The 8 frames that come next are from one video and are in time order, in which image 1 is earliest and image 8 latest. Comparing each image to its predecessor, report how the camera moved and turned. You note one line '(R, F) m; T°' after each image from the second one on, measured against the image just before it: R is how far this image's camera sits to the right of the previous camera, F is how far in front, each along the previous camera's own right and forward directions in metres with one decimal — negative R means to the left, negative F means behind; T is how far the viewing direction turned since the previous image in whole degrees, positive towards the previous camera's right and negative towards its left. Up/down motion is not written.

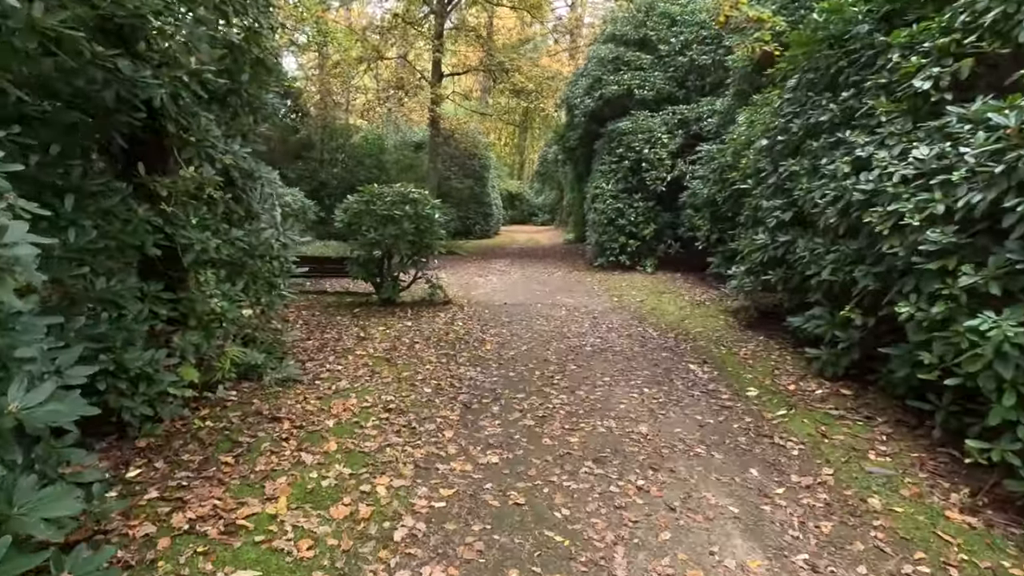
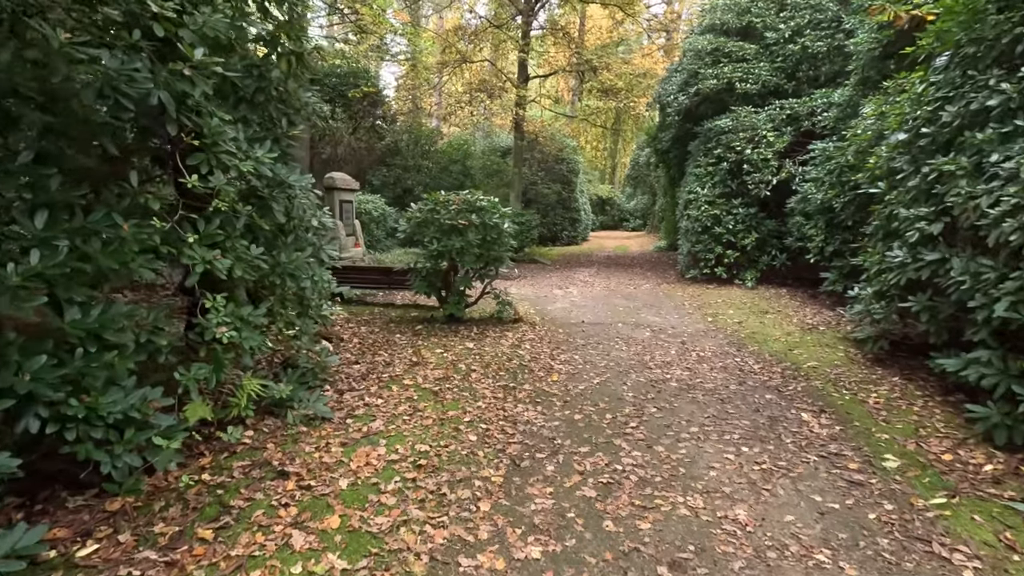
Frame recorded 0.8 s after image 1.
(+0.2, +0.8) m; -9°
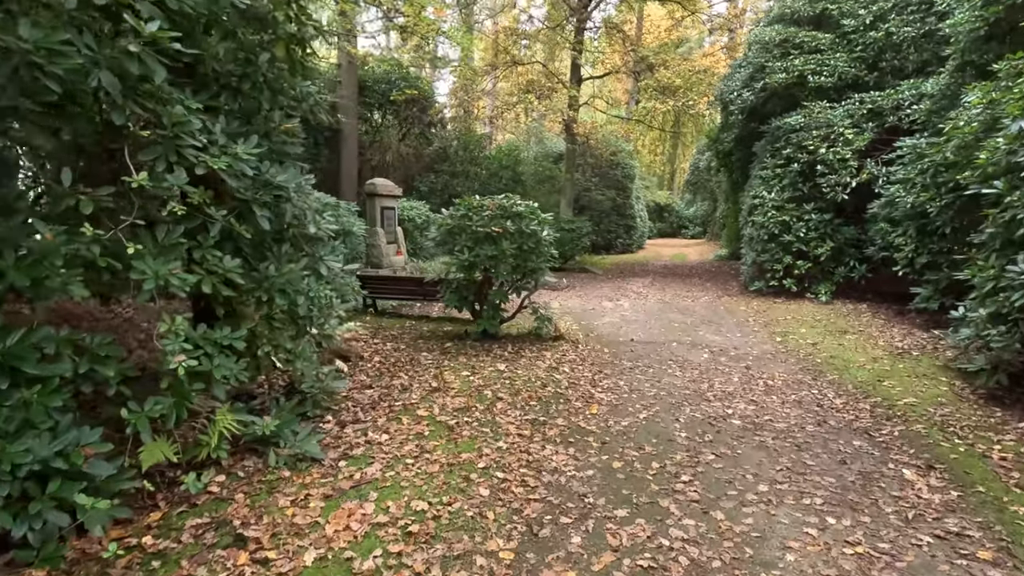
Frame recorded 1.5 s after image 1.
(+0.2, +0.7) m; -5°
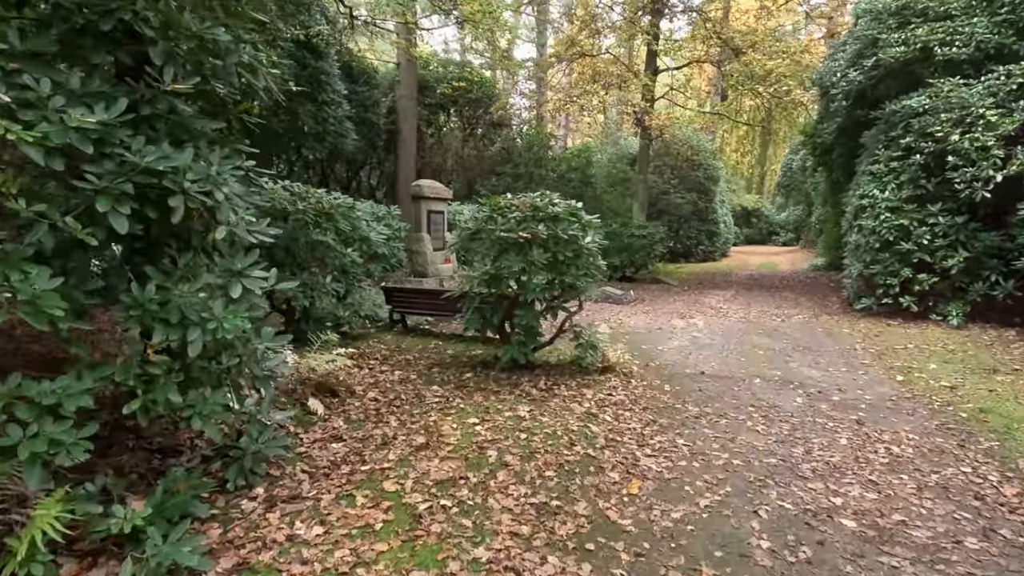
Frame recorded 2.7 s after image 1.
(+0.4, +1.2) m; -8°
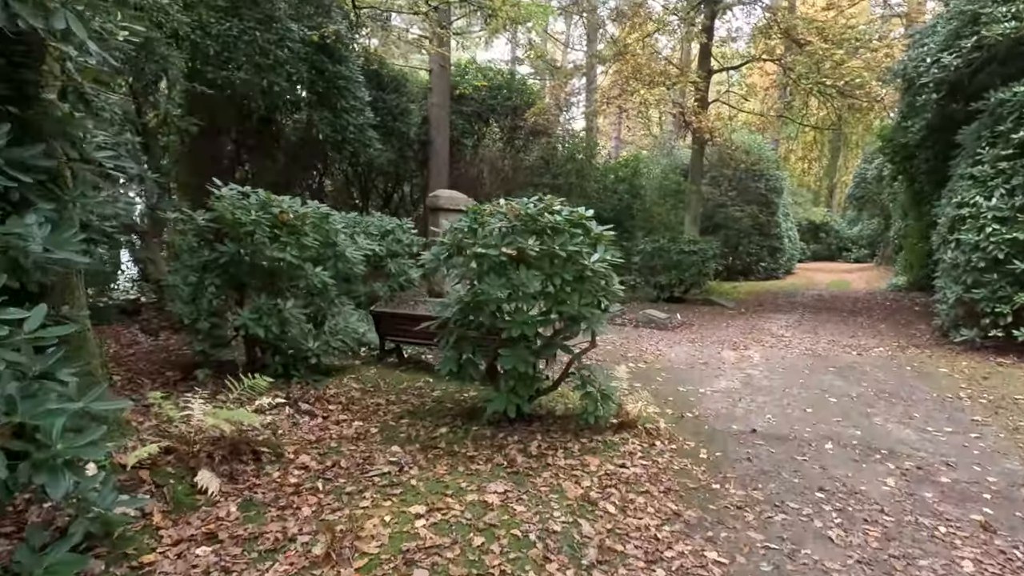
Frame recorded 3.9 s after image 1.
(+0.5, +1.1) m; -5°
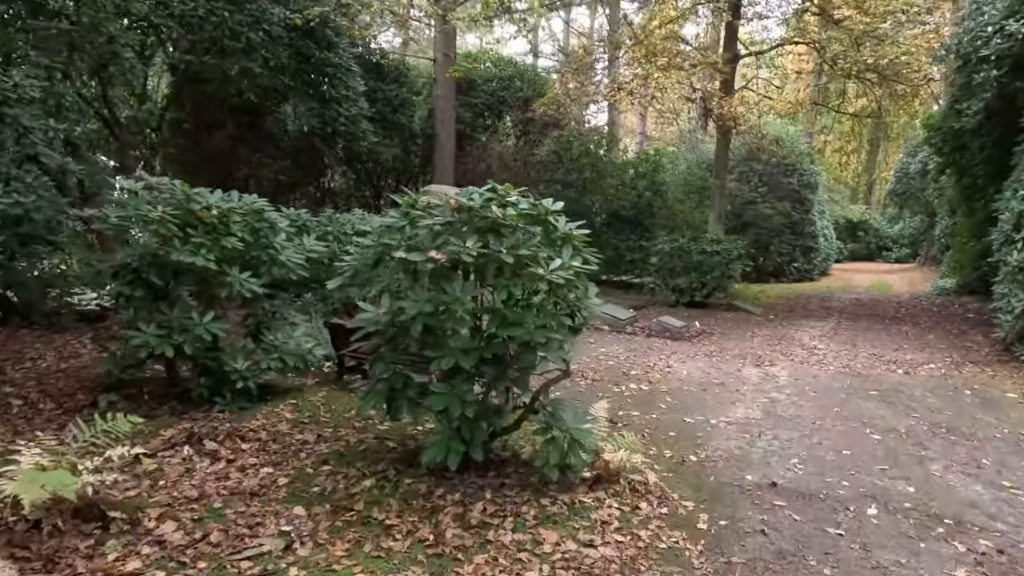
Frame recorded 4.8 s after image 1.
(+0.4, +0.9) m; -3°
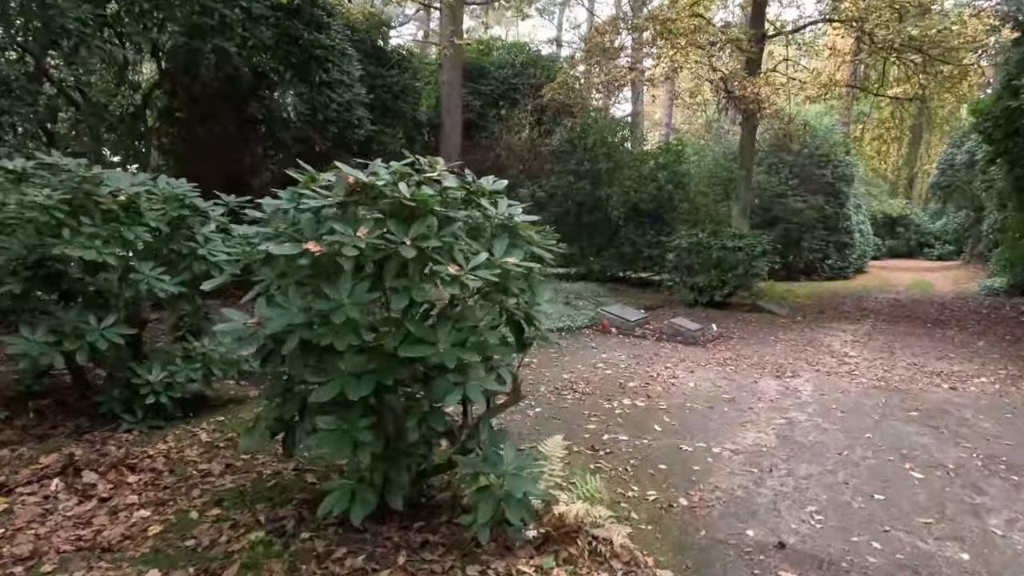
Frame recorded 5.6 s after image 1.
(+0.4, +0.7) m; -3°
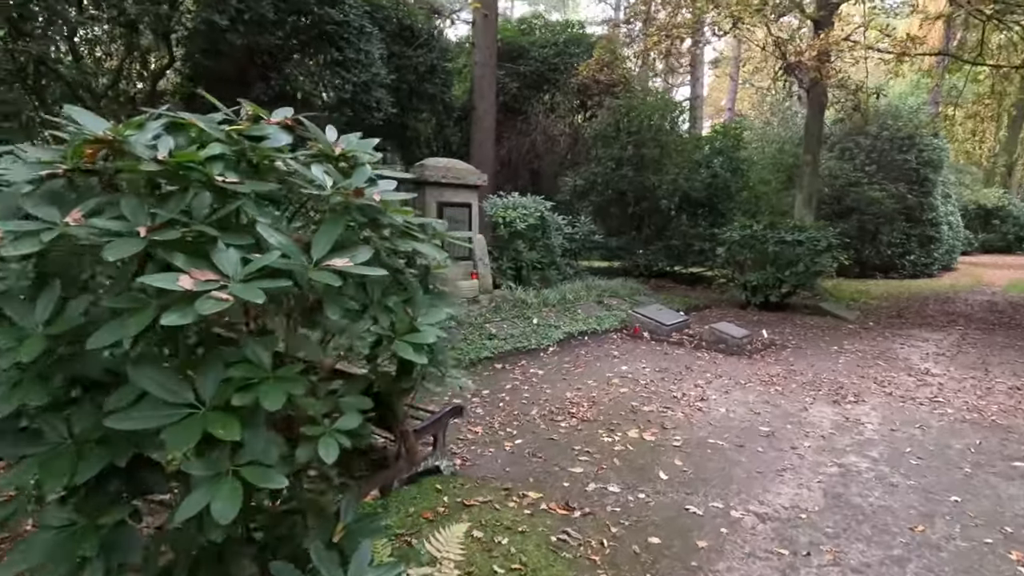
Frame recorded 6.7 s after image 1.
(+0.5, +0.9) m; -6°
